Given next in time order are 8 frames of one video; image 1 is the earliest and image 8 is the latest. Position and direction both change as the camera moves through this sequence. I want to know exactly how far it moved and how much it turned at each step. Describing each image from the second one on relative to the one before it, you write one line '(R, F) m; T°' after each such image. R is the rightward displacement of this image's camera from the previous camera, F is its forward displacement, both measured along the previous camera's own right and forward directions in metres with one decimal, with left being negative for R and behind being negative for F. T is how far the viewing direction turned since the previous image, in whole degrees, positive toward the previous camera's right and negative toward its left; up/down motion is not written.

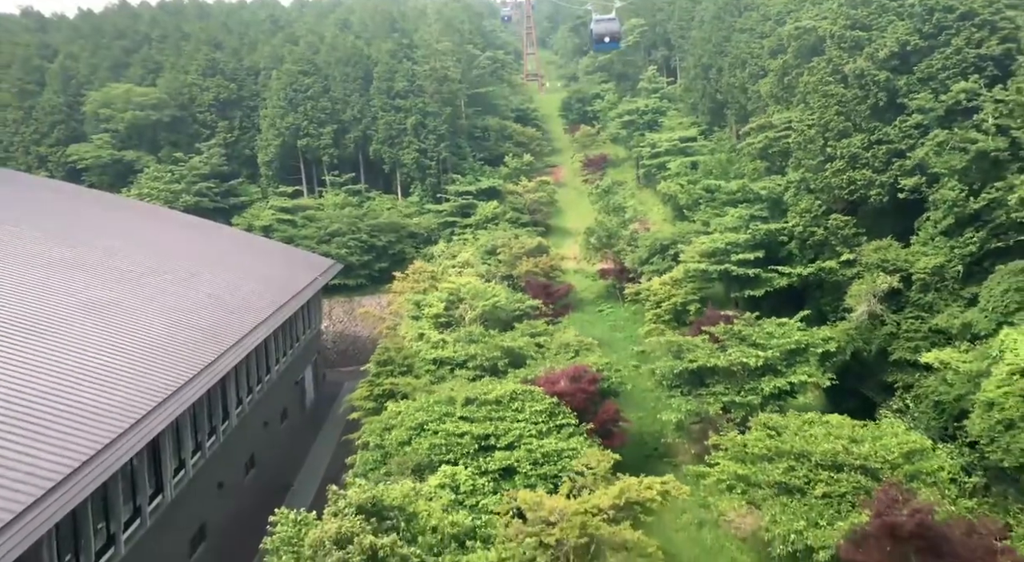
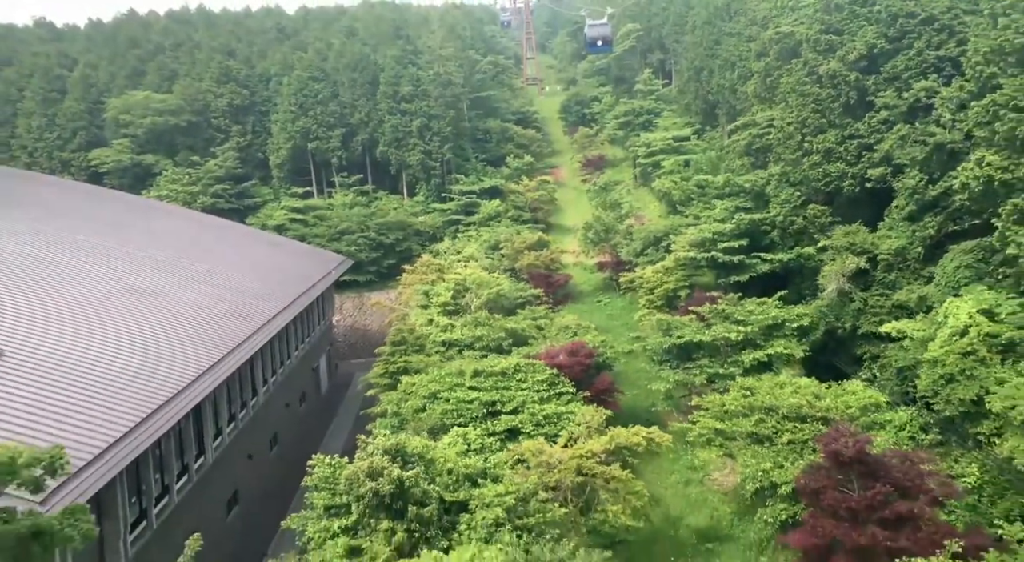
(0.0, -1.6) m; 0°
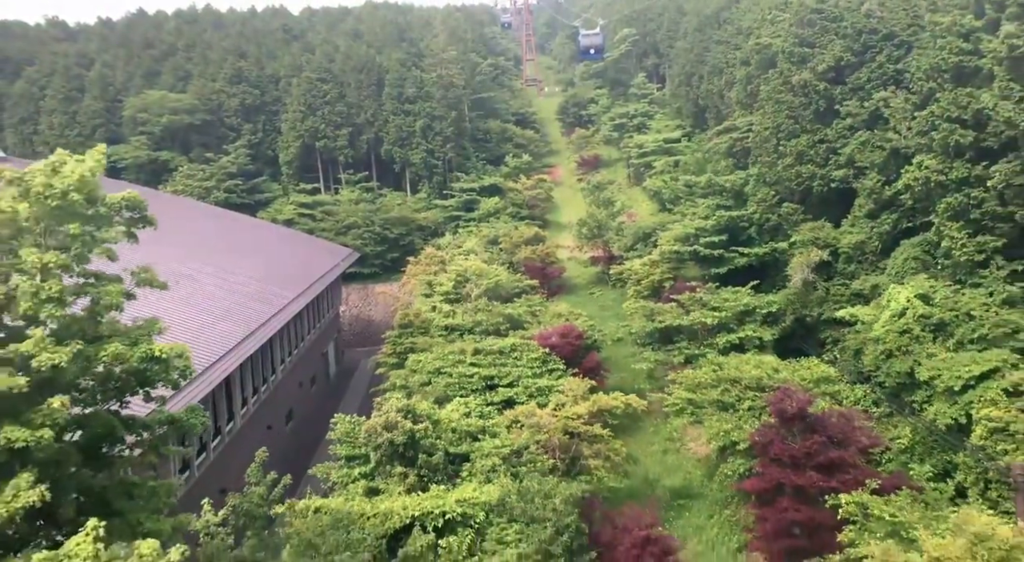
(0.0, -1.9) m; 0°
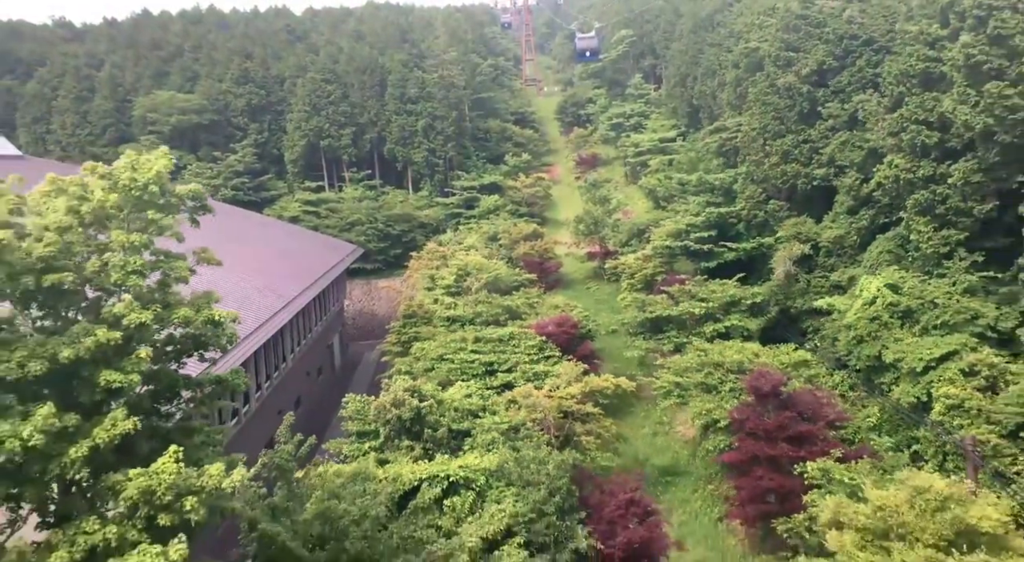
(0.0, -1.1) m; 0°
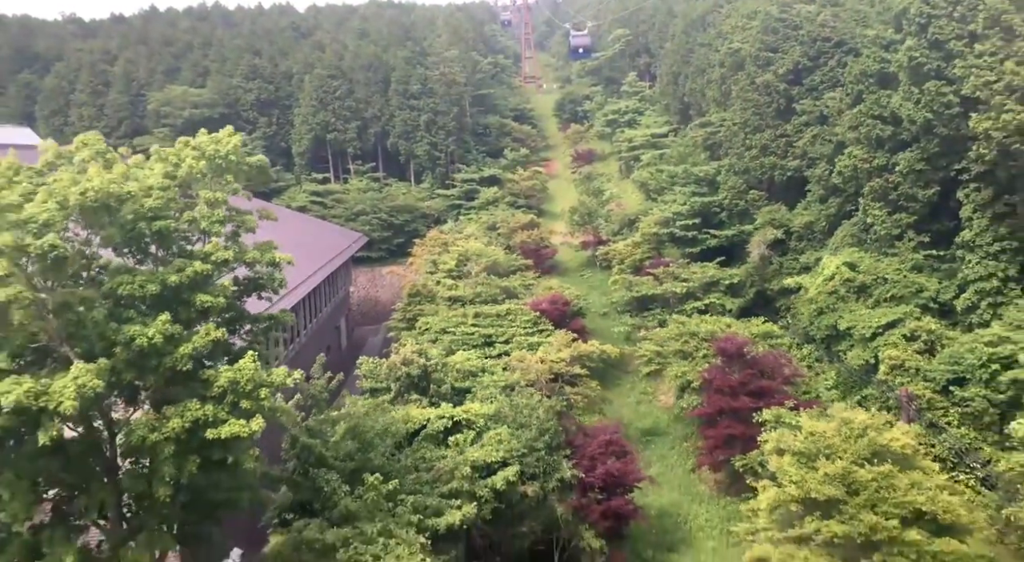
(0.0, -1.8) m; 0°
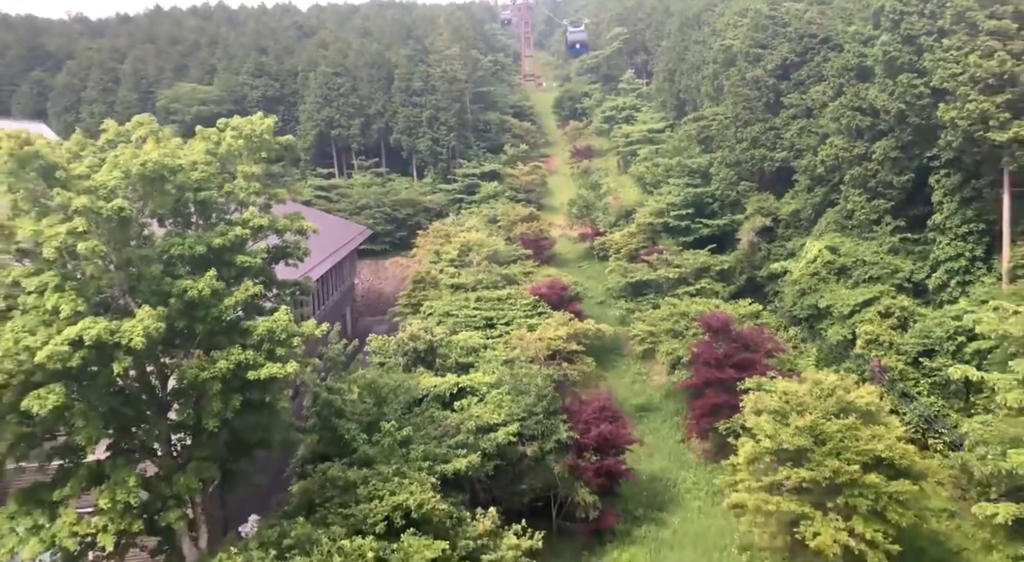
(0.0, -1.0) m; 0°
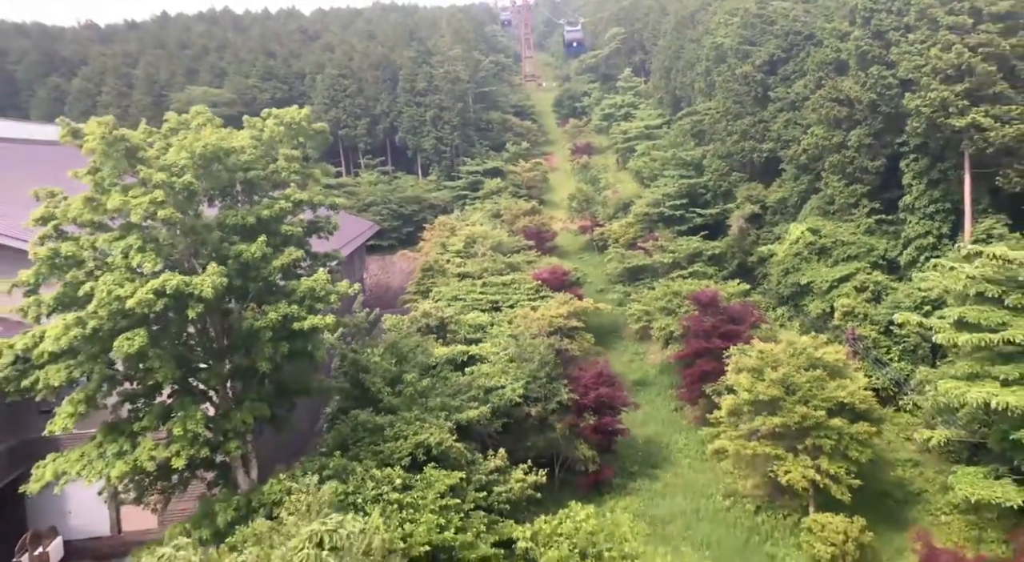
(0.0, -1.4) m; 0°
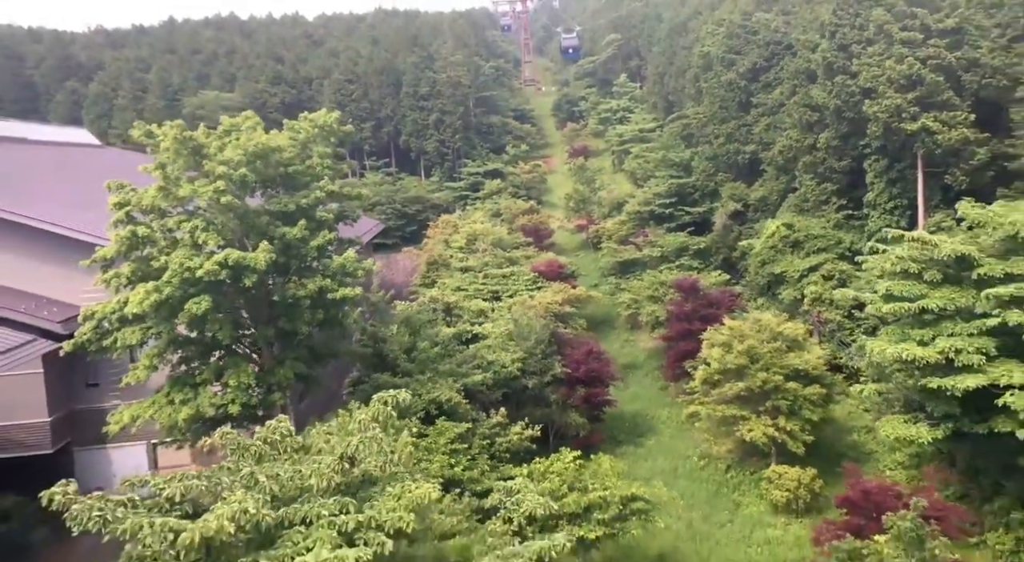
(0.0, -1.8) m; 0°
